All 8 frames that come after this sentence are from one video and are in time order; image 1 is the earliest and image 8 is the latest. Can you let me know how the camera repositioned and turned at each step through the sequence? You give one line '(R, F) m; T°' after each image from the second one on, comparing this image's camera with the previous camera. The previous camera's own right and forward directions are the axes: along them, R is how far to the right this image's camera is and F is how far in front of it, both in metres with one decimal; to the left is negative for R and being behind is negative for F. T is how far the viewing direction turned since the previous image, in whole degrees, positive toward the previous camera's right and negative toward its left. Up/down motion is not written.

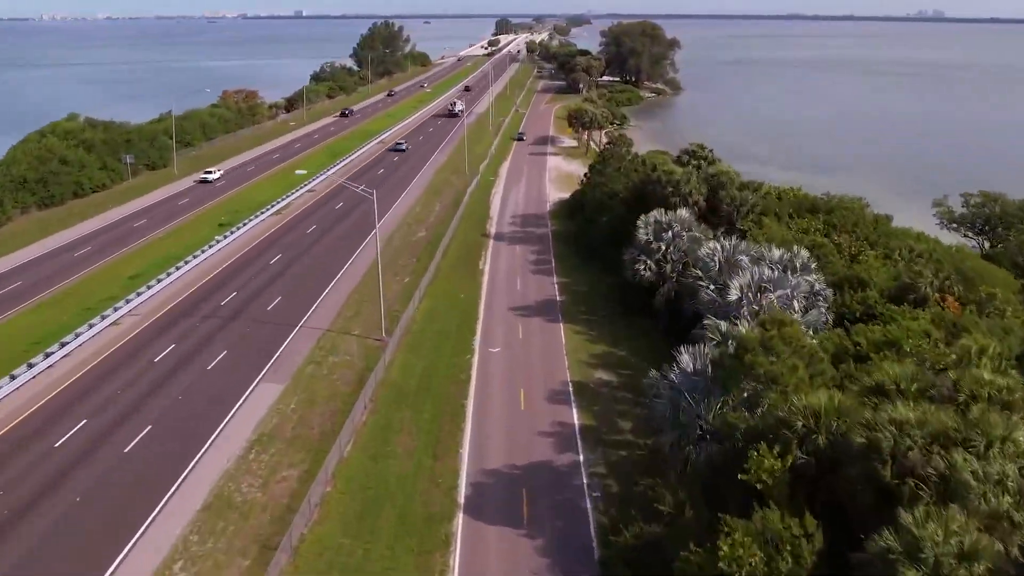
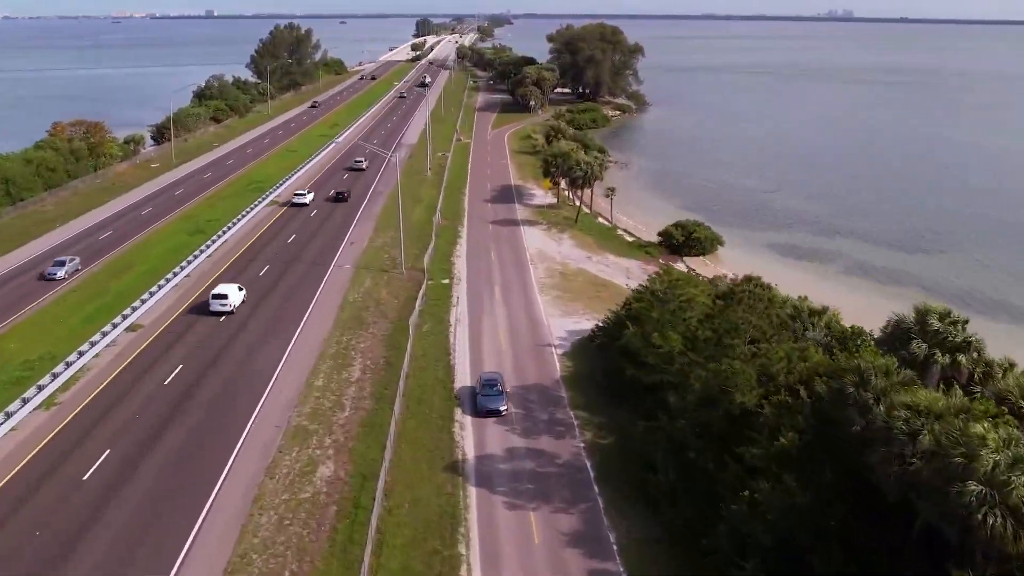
(-2.5, +33.9) m; +5°
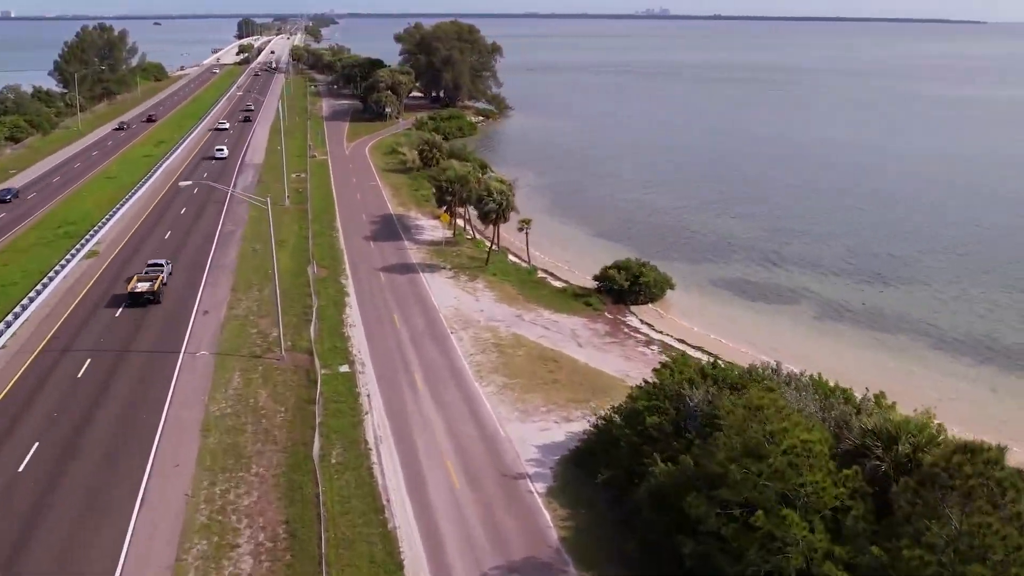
(-3.5, +14.0) m; +10°
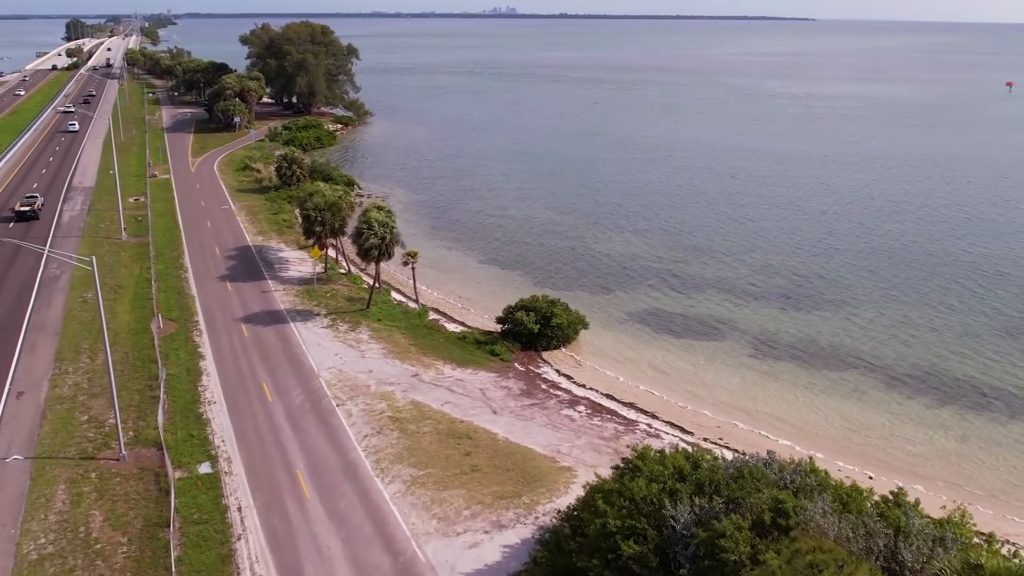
(-1.4, +7.7) m; +8°
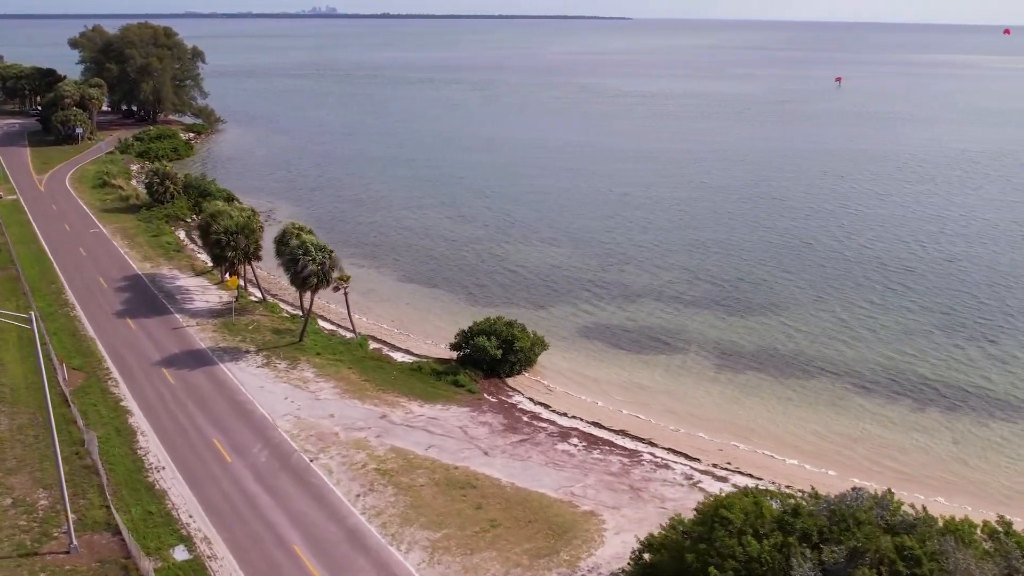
(-5.5, +3.8) m; +10°
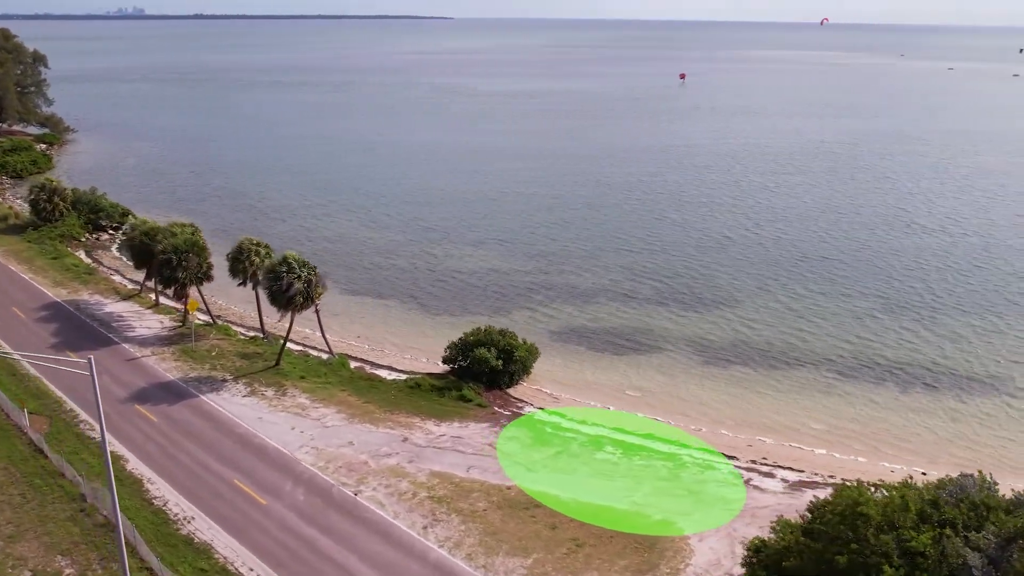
(-7.1, +1.9) m; +10°
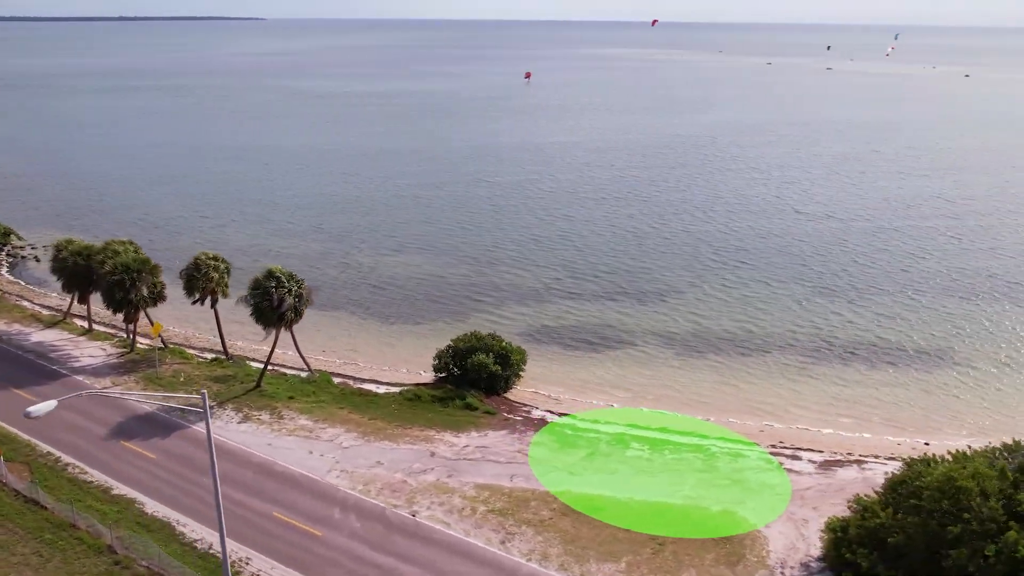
(-7.0, +1.3) m; +11°
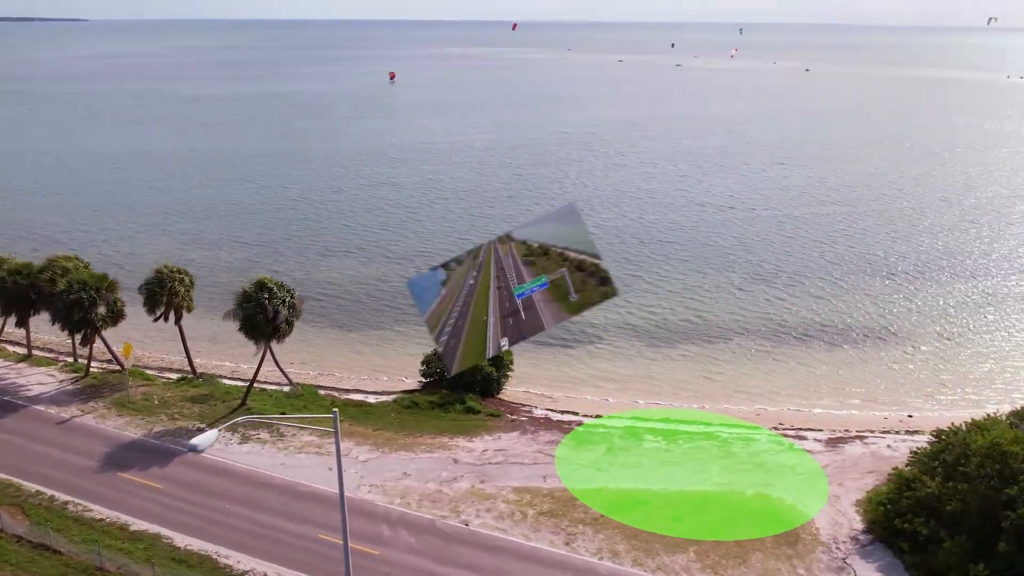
(-5.9, +0.9) m; +9°
